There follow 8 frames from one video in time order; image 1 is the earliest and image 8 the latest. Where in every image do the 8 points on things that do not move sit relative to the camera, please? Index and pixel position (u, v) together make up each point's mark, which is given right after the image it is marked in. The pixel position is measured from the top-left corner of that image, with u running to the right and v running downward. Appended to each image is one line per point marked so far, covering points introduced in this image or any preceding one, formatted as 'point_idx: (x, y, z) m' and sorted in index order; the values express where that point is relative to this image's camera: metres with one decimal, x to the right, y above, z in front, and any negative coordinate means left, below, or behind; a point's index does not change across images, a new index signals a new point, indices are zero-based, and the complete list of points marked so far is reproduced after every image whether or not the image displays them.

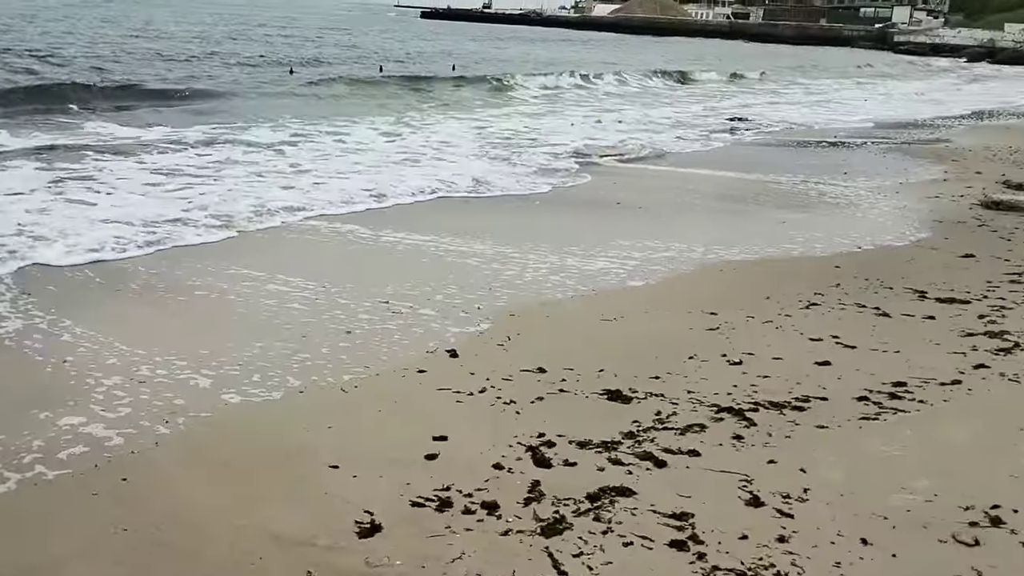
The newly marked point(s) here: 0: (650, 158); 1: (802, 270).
0: (+2.6, +2.5, +12.7) m
1: (+3.2, +0.2, +7.3) m
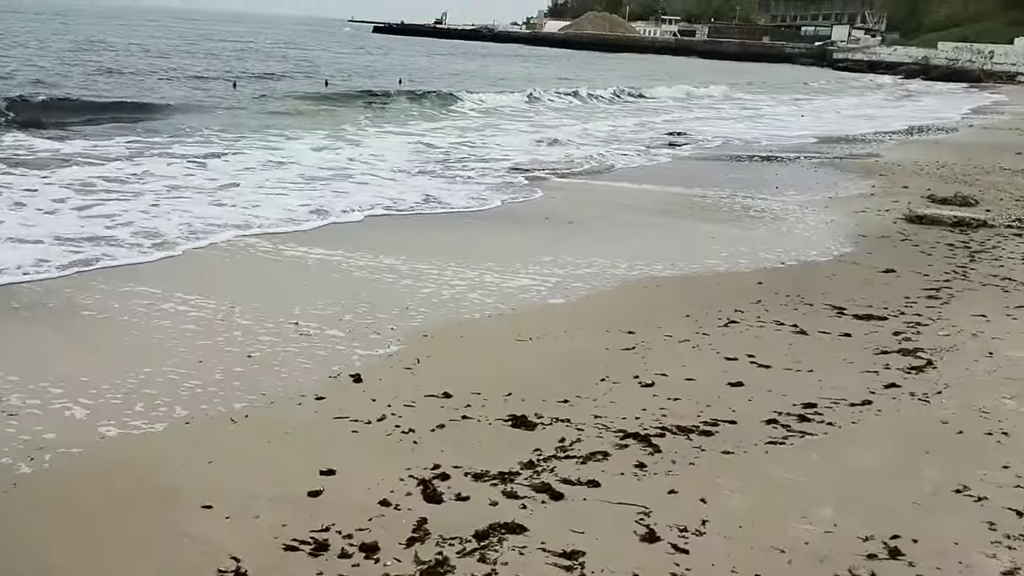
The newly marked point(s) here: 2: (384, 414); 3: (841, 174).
0: (+1.3, +2.2, +12.6) m
1: (+2.3, 0.0, +7.2) m
2: (-1.1, -1.0, +5.5) m
3: (+5.5, +1.9, +11.4) m
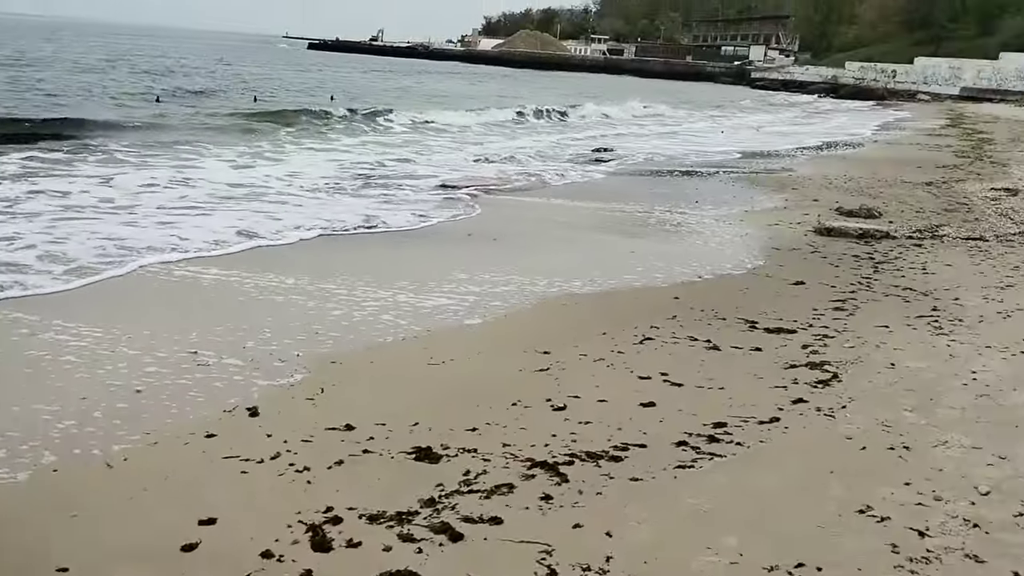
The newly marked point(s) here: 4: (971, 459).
0: (-0.1, +1.9, +12.4) m
1: (+1.4, -0.1, +7.1) m
2: (-1.8, -1.3, +5.1) m
3: (+4.1, +1.7, +11.6) m
4: (+2.9, -1.1, +4.2) m
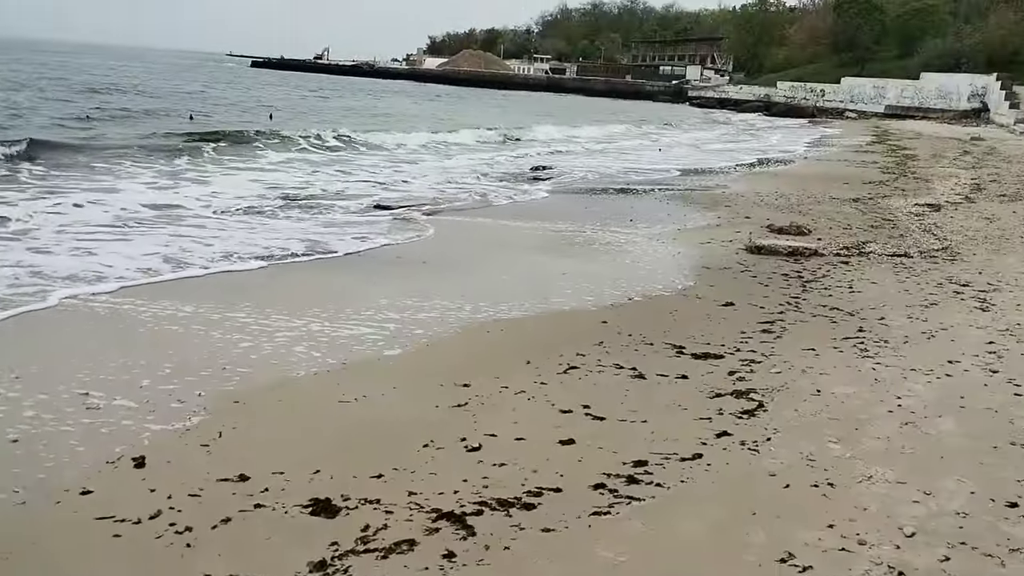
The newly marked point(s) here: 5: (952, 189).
0: (-1.3, +1.5, +12.0) m
1: (+0.6, -0.4, +6.8) m
2: (-2.4, -1.5, +4.6) m
3: (+3.0, +1.4, +11.5) m
4: (+2.3, -1.2, +4.0) m
5: (+8.9, +2.0, +13.5) m
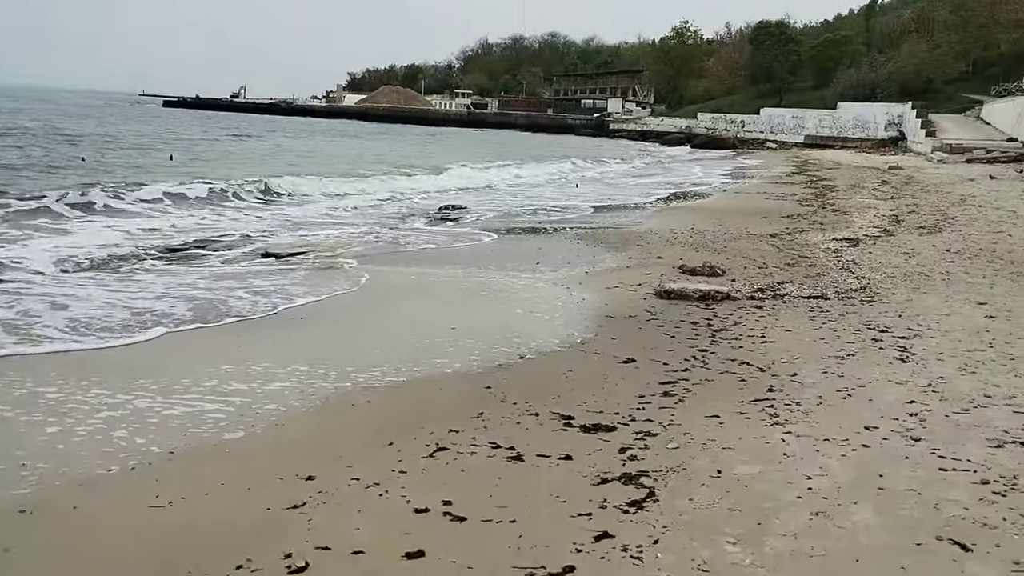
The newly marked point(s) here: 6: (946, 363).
0: (-2.9, +0.6, +11.1) m
1: (-0.6, -0.9, +5.9) m
2: (-3.4, -2.0, +3.4) m
3: (+1.4, +0.7, +10.9) m
4: (+1.4, -1.6, +3.2) m
5: (+7.2, +1.3, +13.3) m
6: (+3.8, -0.7, +5.9) m
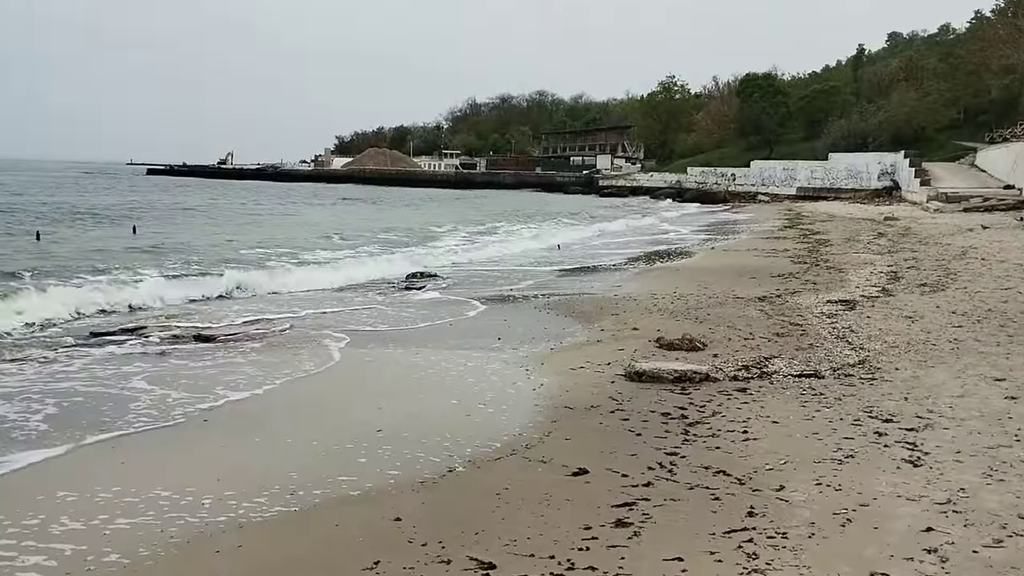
0: (-3.5, -0.6, +10.1) m
1: (-1.1, -1.7, +4.7) m
2: (-3.9, -2.6, +2.2) m
3: (+0.9, -0.4, +9.8) m
4: (+0.8, -2.0, +2.0) m
5: (+6.6, +0.2, +12.3) m
6: (+3.3, -1.3, +4.8) m
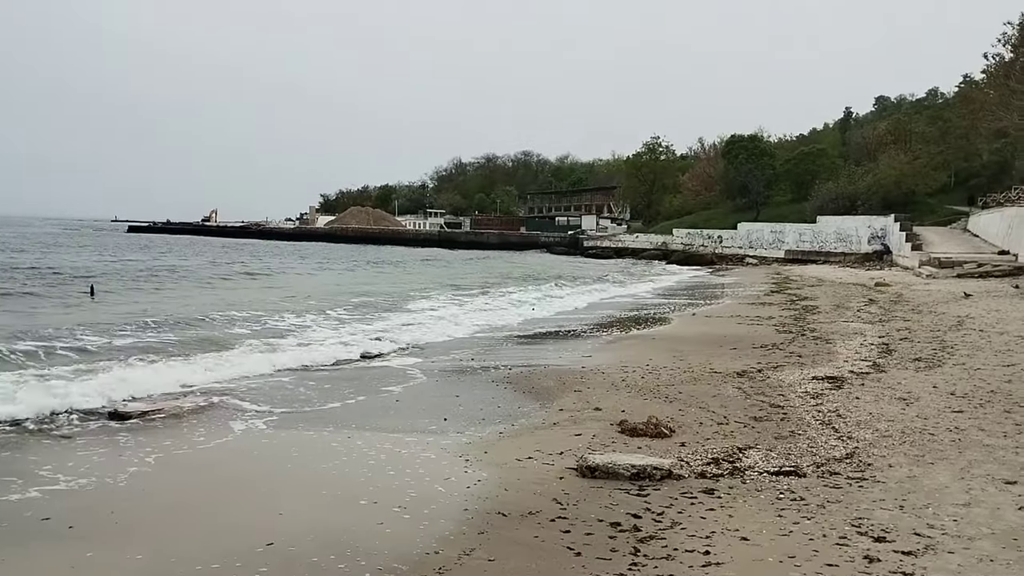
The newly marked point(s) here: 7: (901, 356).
0: (-4.1, -1.6, +9.0) m
1: (-1.7, -2.2, +3.7) m
2: (-4.5, -2.9, +1.0) m
3: (+0.2, -1.4, +8.9) m
4: (+0.2, -2.3, +0.9) m
5: (+5.9, -1.1, +11.4) m
6: (+2.6, -1.8, +3.8) m
7: (+6.4, -1.1, +11.0) m
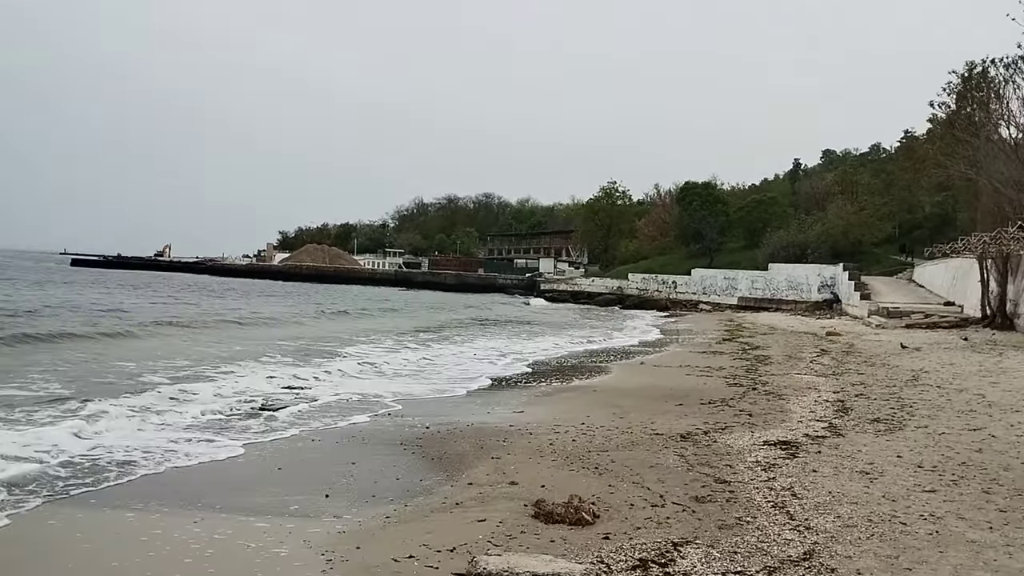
0: (-5.2, -2.0, +7.3) m
1: (-2.5, -2.4, +2.1) m
2: (-5.2, -2.9, -0.7) m
3: (-0.9, -1.9, +7.4) m
4: (-0.4, -2.4, -0.6) m
5: (+4.7, -1.9, +10.3) m
6: (+1.8, -2.1, +2.4) m
7: (+5.1, -1.9, +9.9) m
